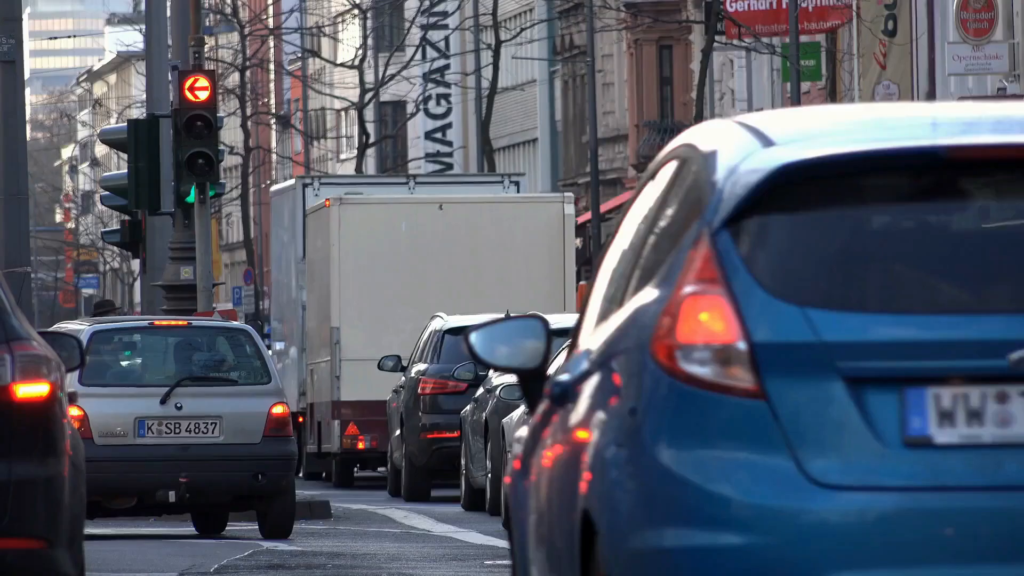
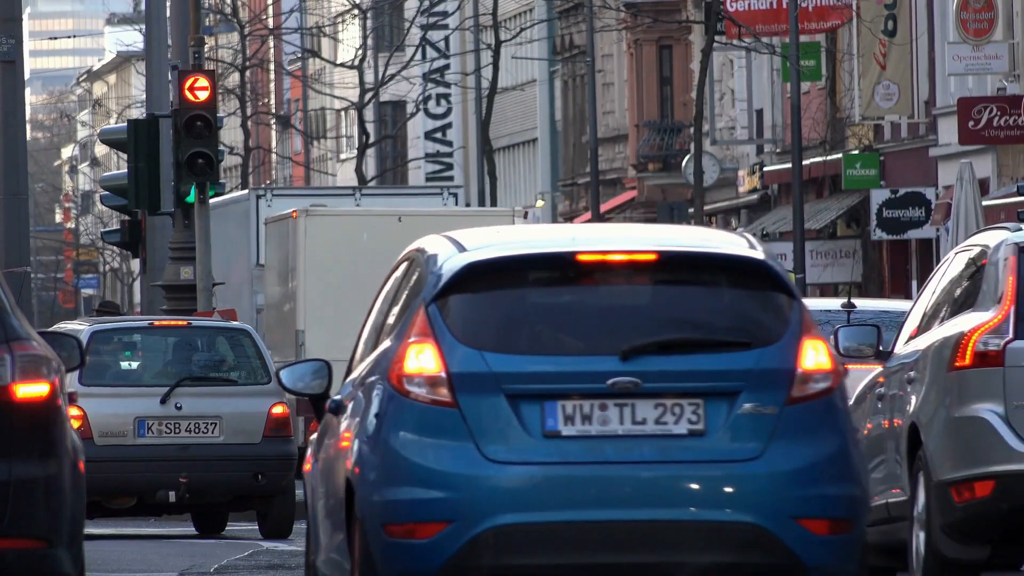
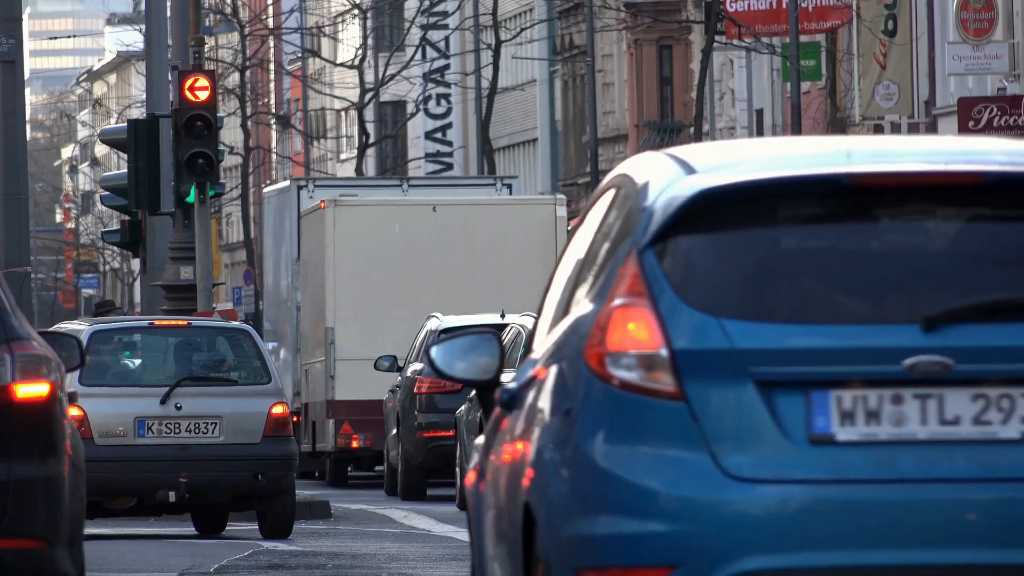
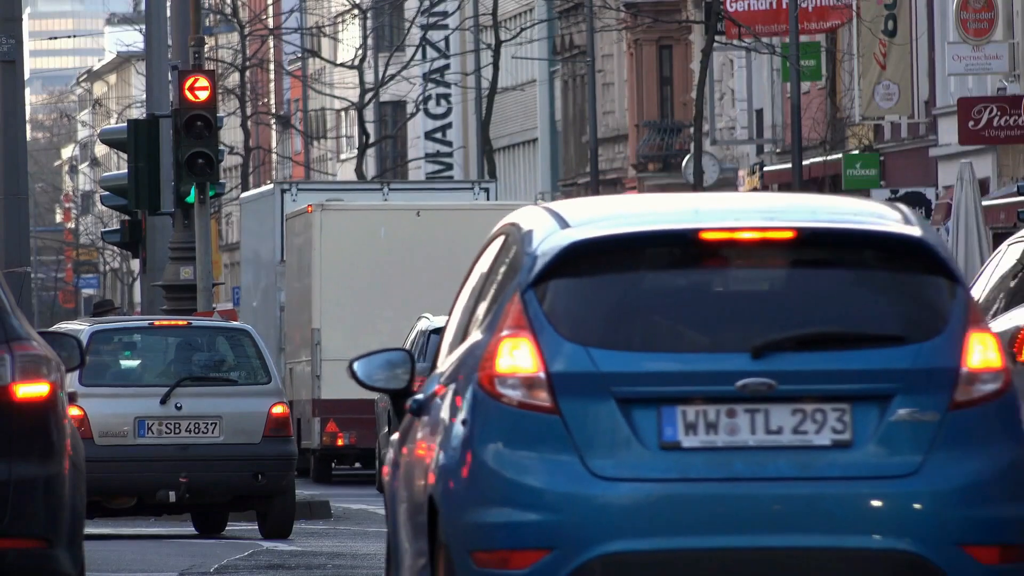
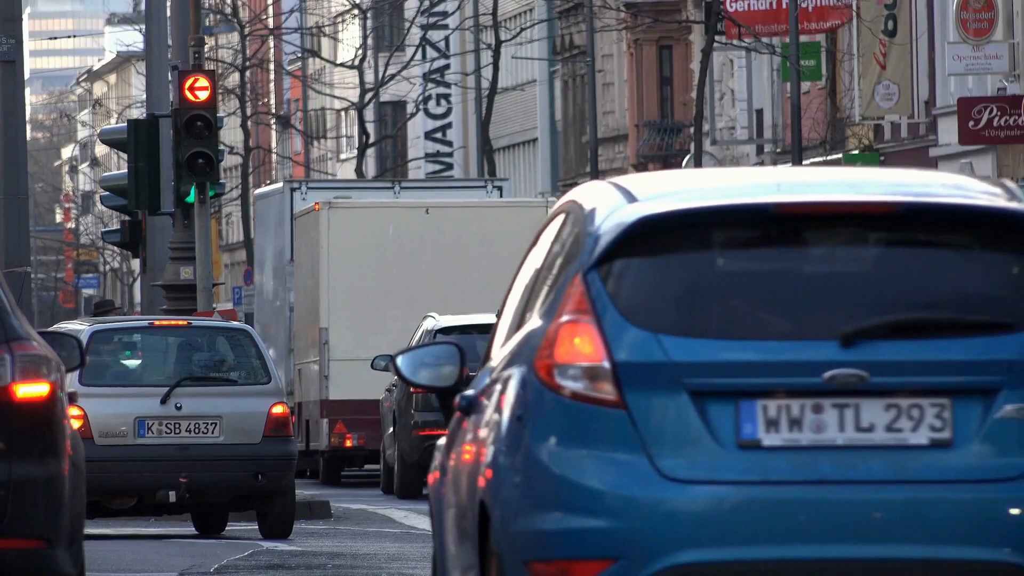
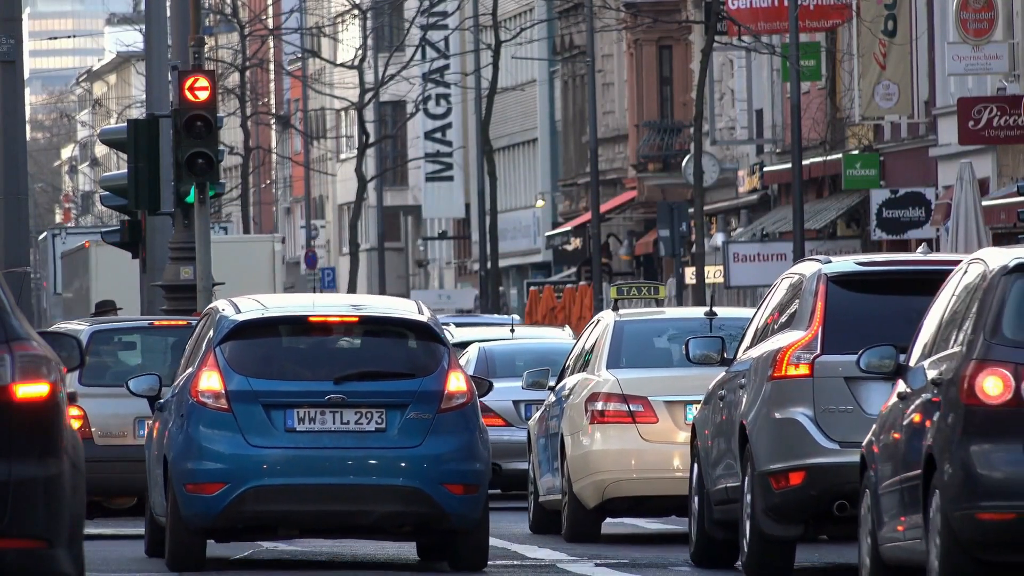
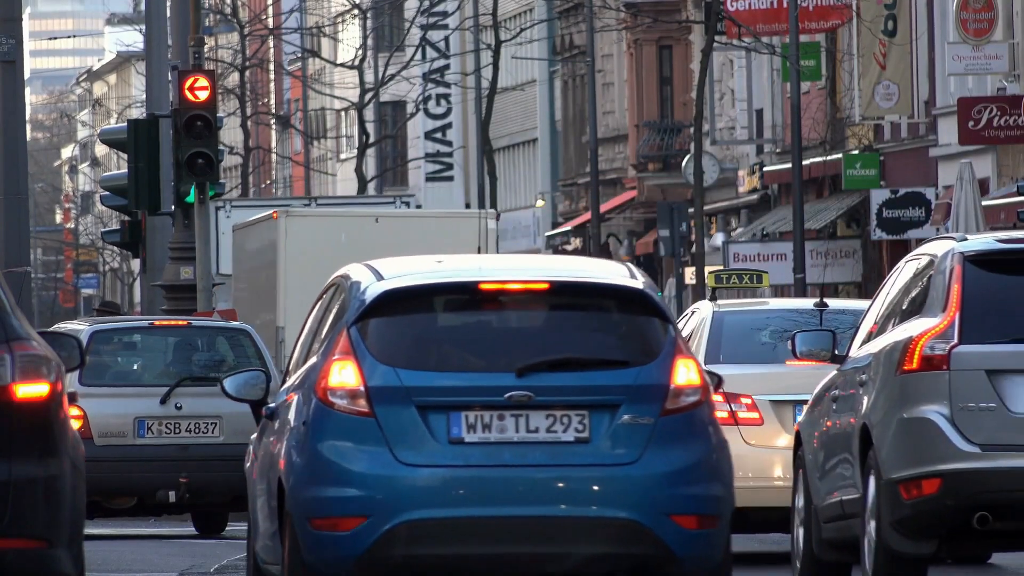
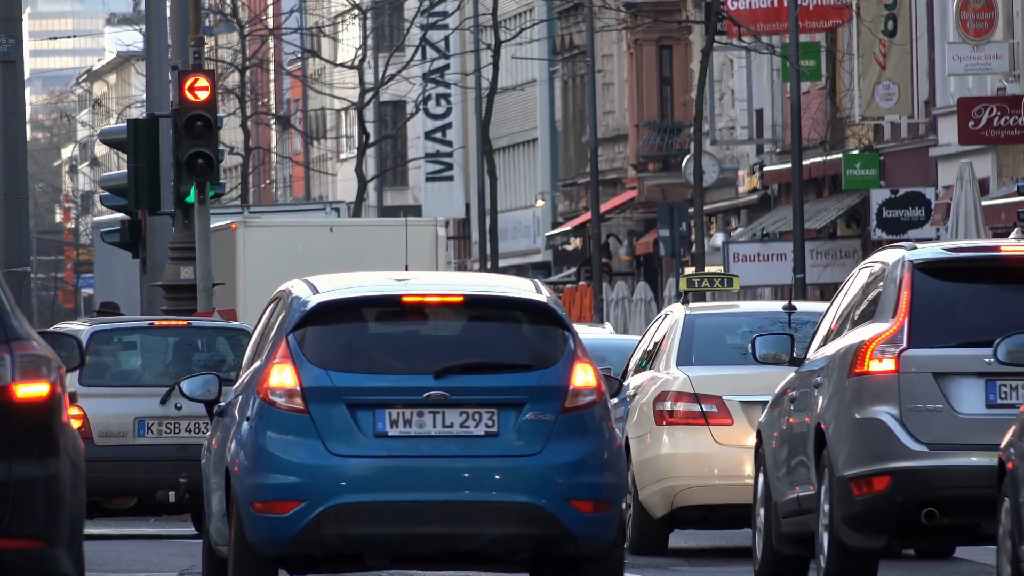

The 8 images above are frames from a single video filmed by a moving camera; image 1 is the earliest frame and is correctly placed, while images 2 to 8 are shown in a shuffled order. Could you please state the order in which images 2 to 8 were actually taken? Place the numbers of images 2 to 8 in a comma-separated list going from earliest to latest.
3, 5, 4, 2, 7, 8, 6
